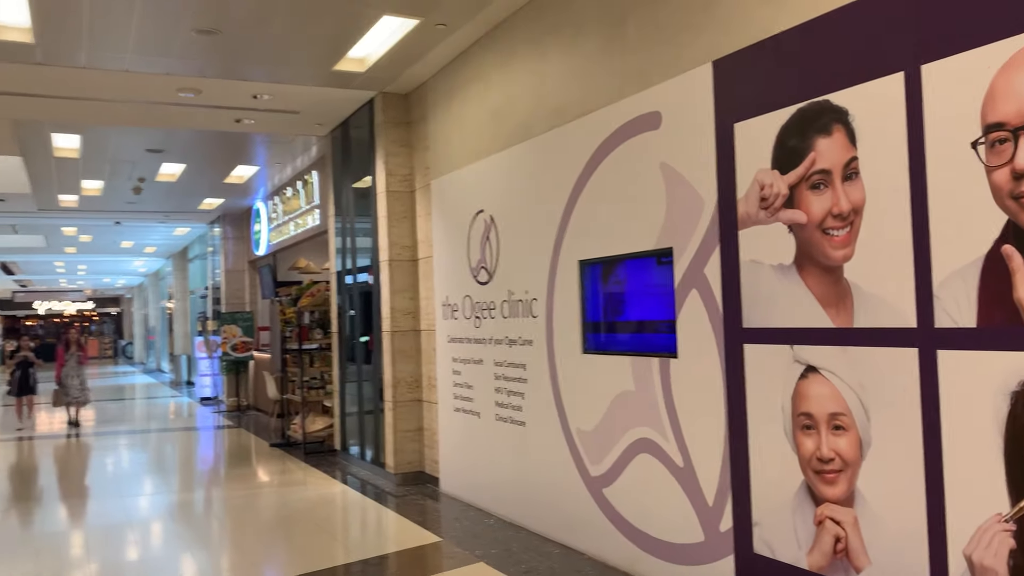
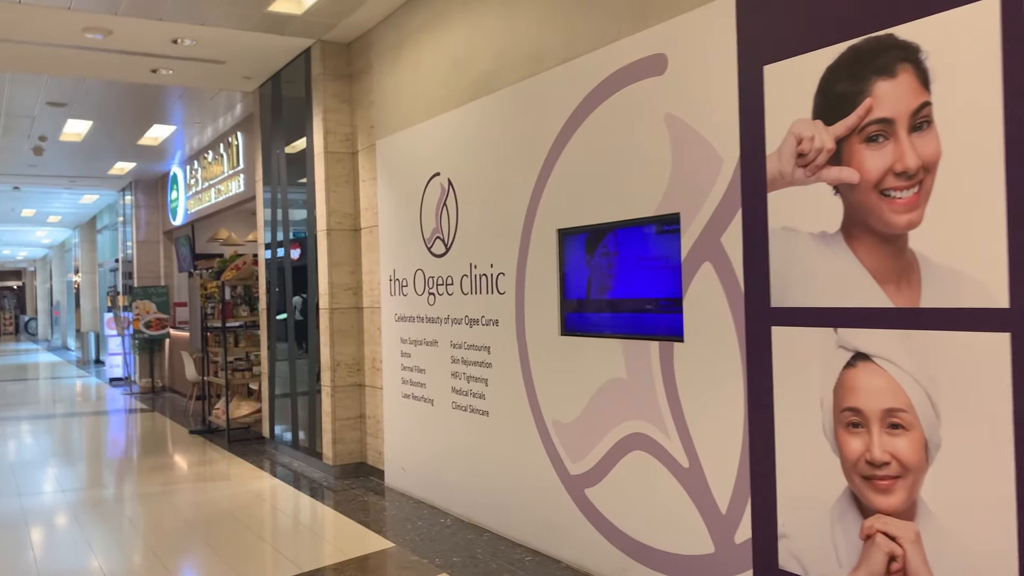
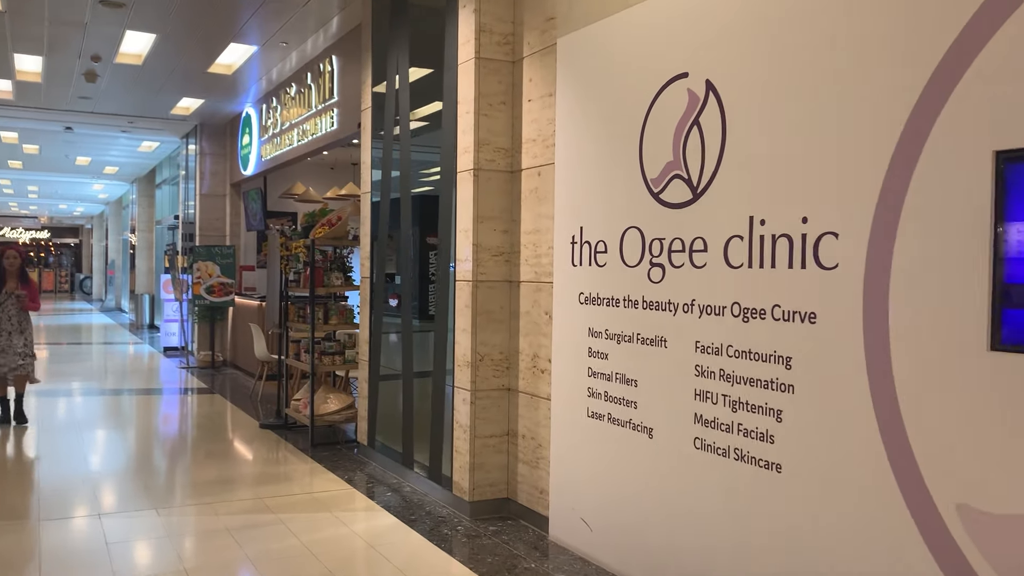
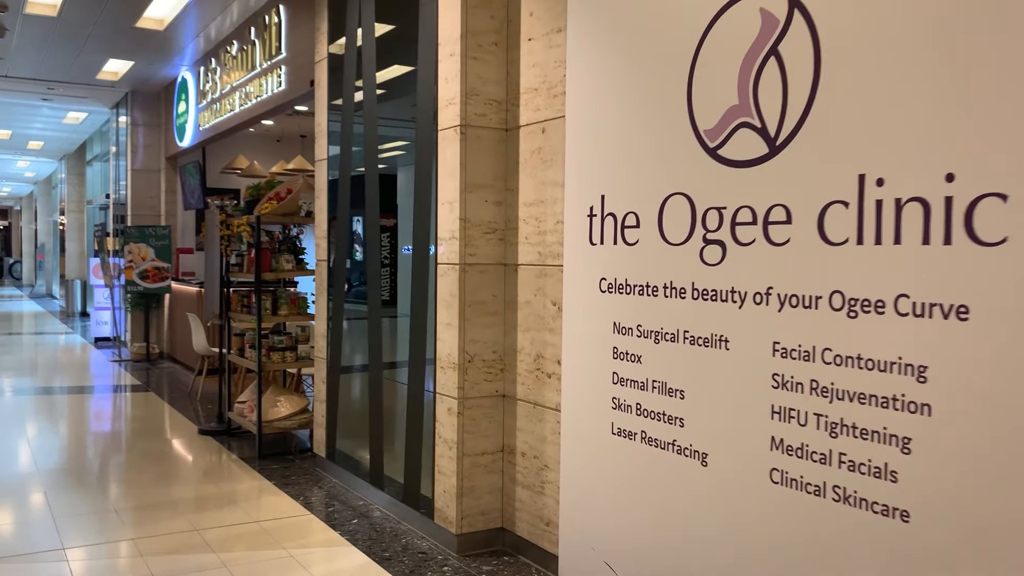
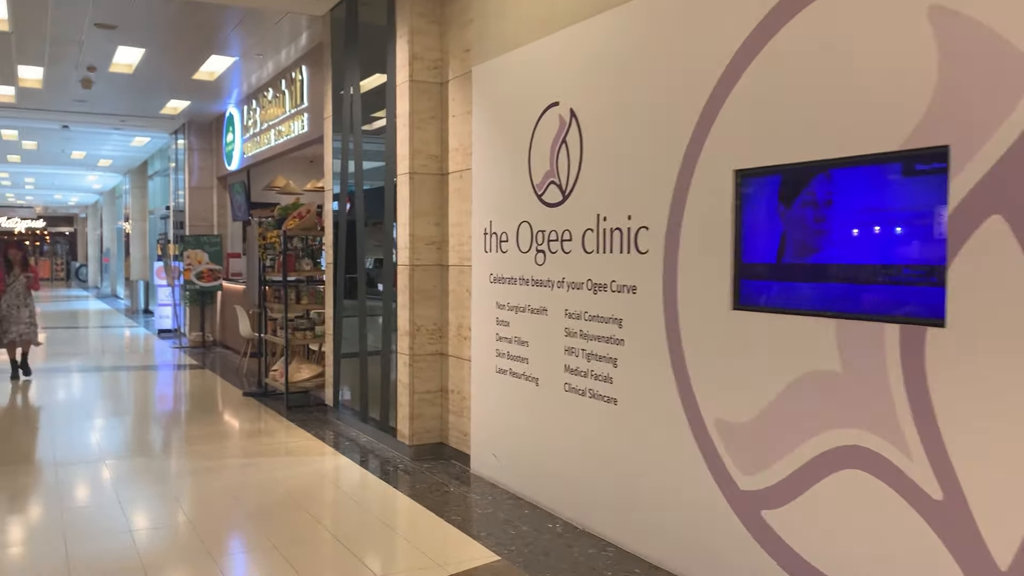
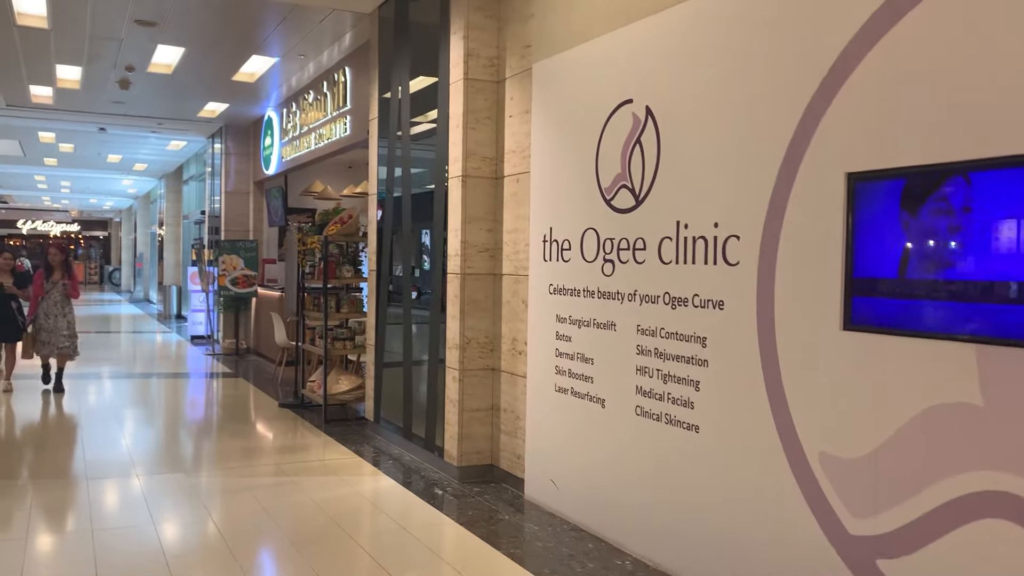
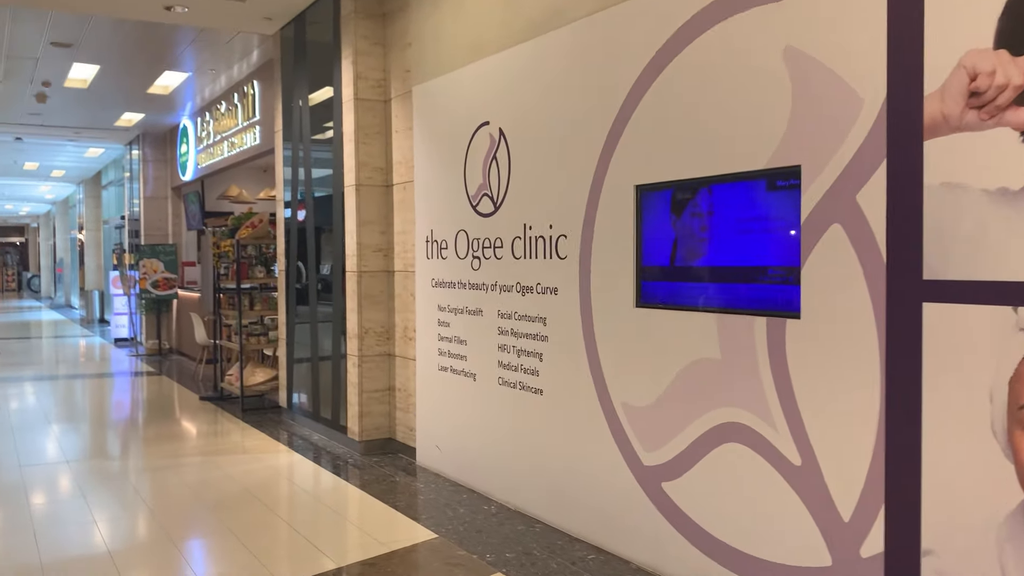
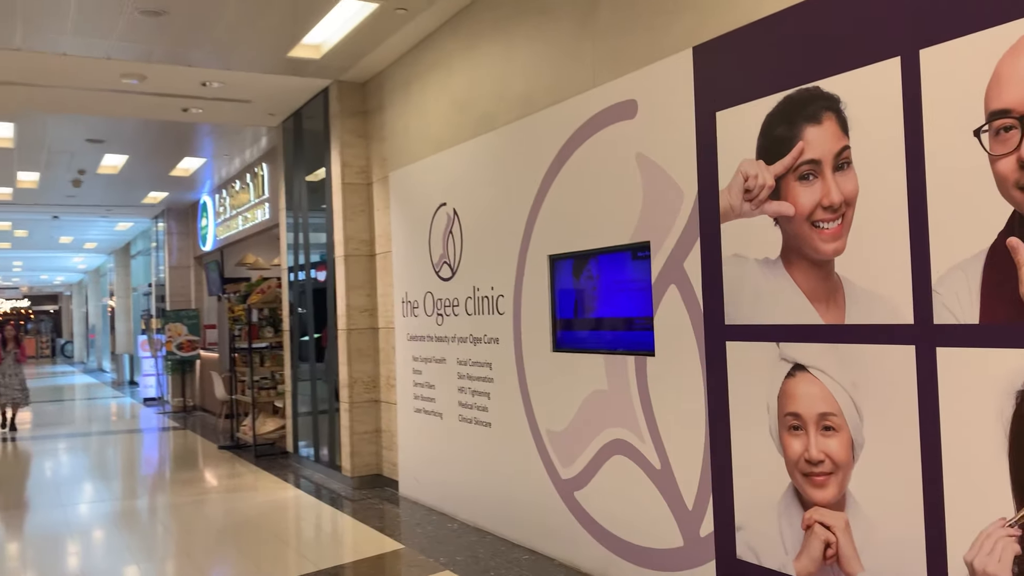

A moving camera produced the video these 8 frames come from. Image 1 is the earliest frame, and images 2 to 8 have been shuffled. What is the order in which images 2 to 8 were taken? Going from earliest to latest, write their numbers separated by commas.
8, 2, 7, 5, 6, 3, 4
